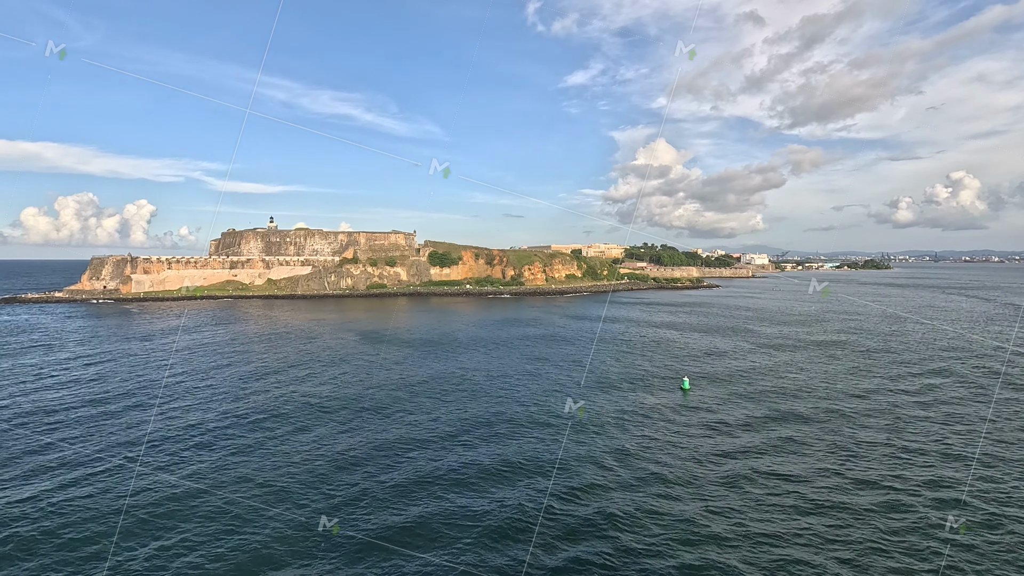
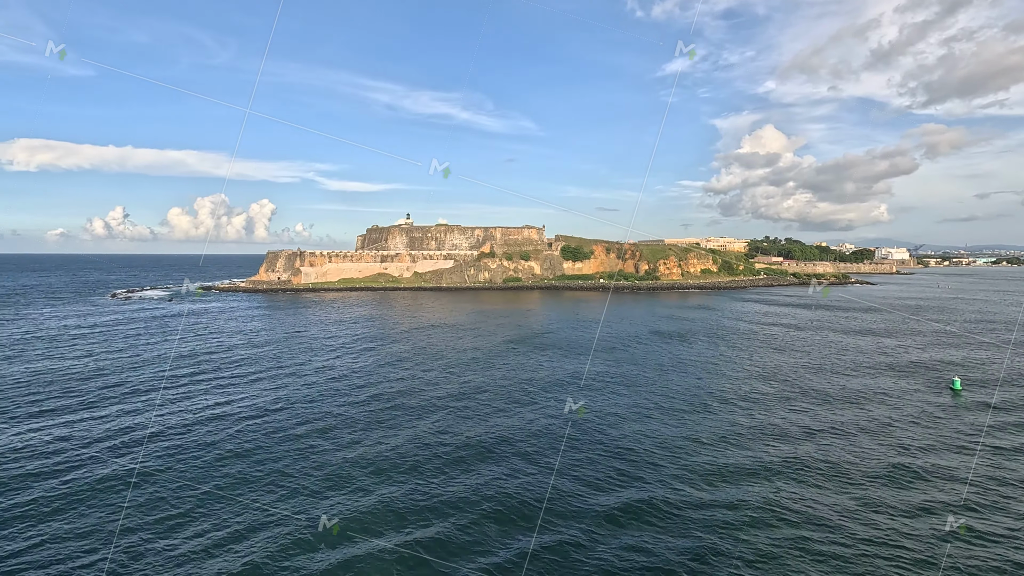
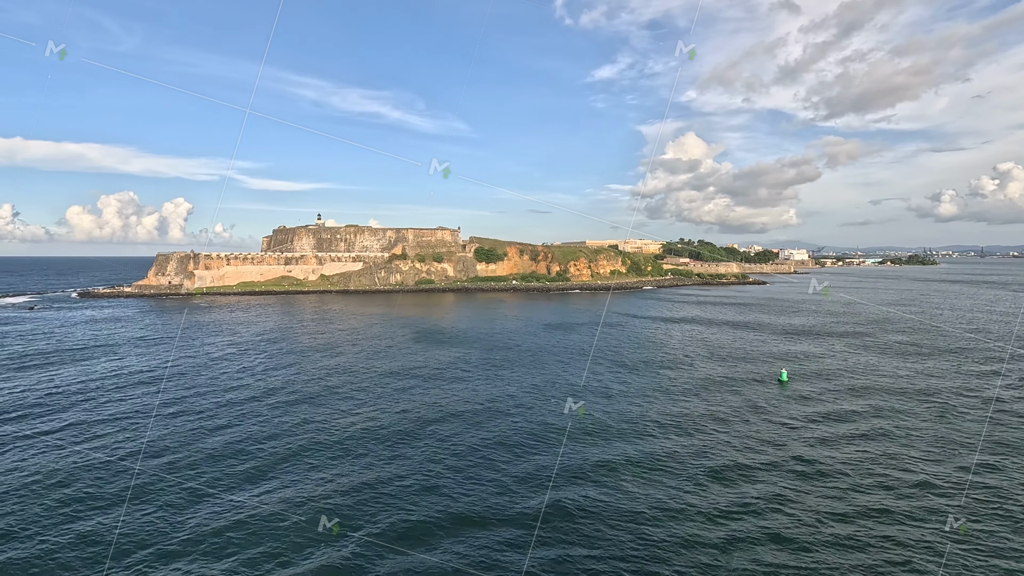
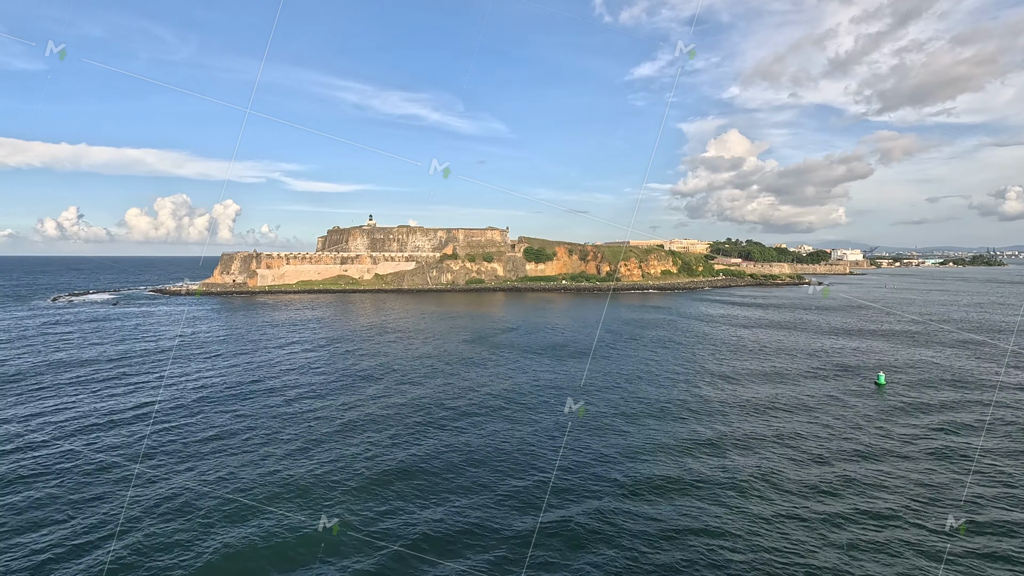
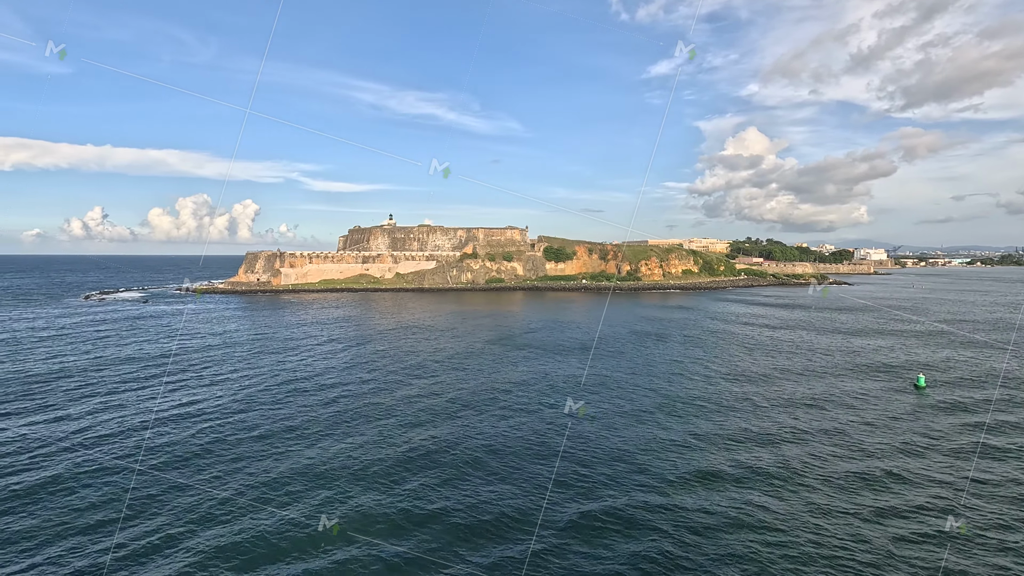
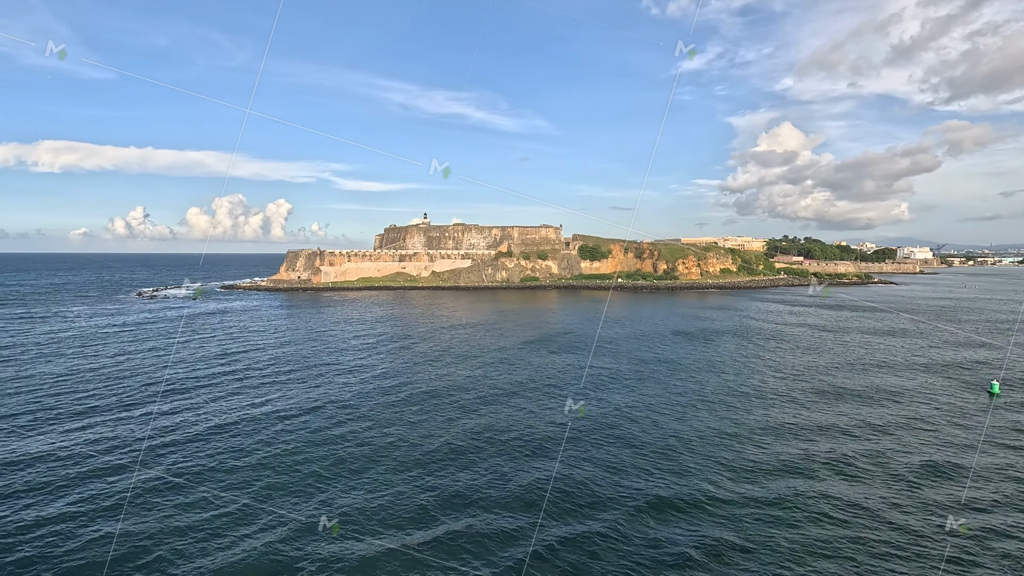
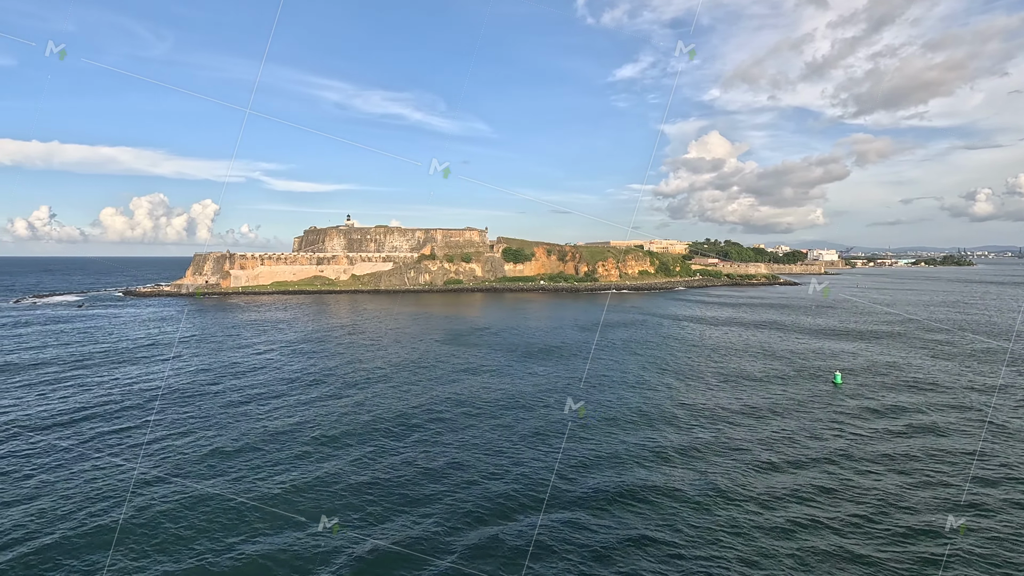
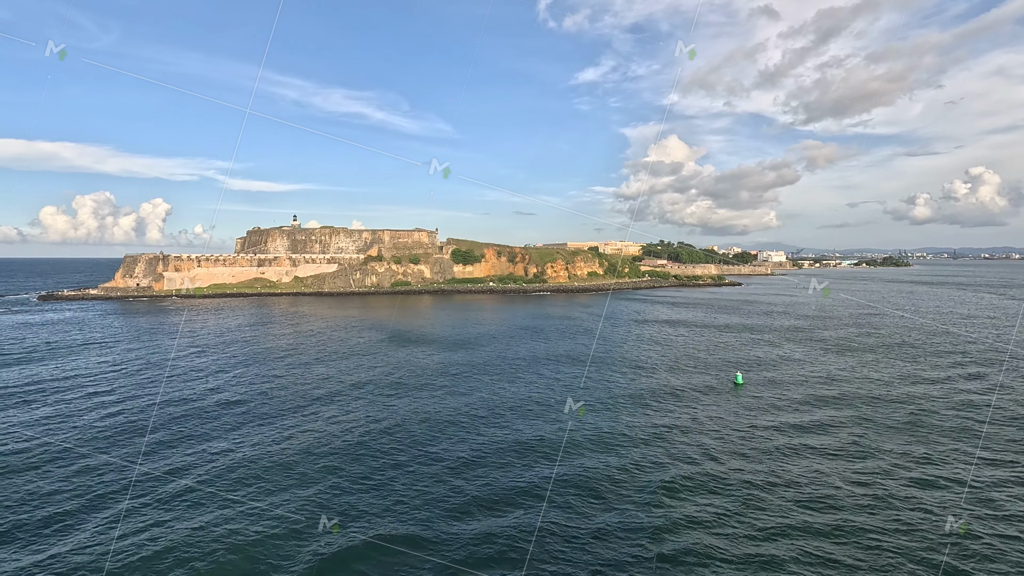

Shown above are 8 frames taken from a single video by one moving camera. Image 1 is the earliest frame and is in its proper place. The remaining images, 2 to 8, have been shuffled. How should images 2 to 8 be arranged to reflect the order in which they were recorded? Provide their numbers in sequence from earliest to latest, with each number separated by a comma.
8, 3, 7, 4, 5, 2, 6
